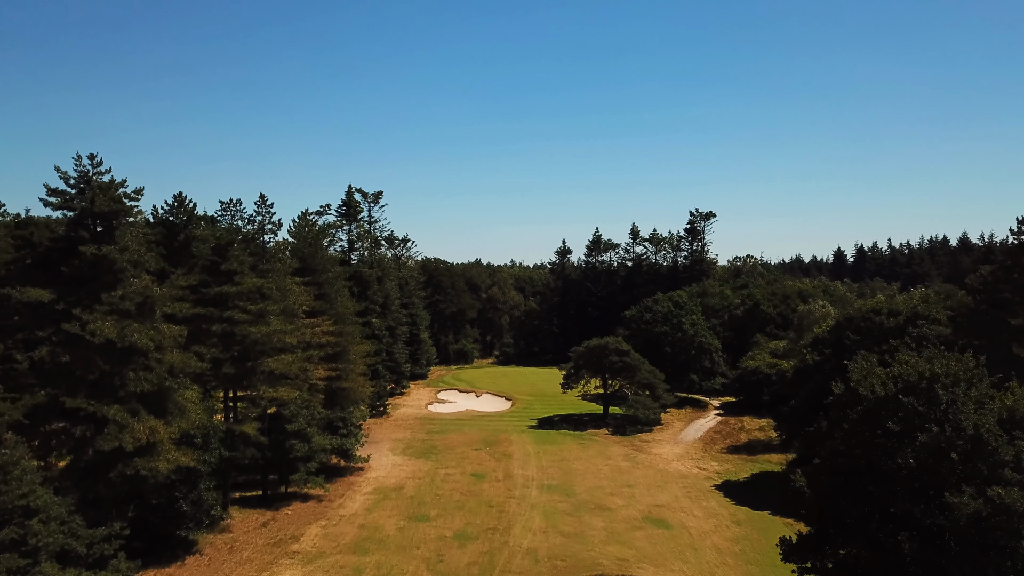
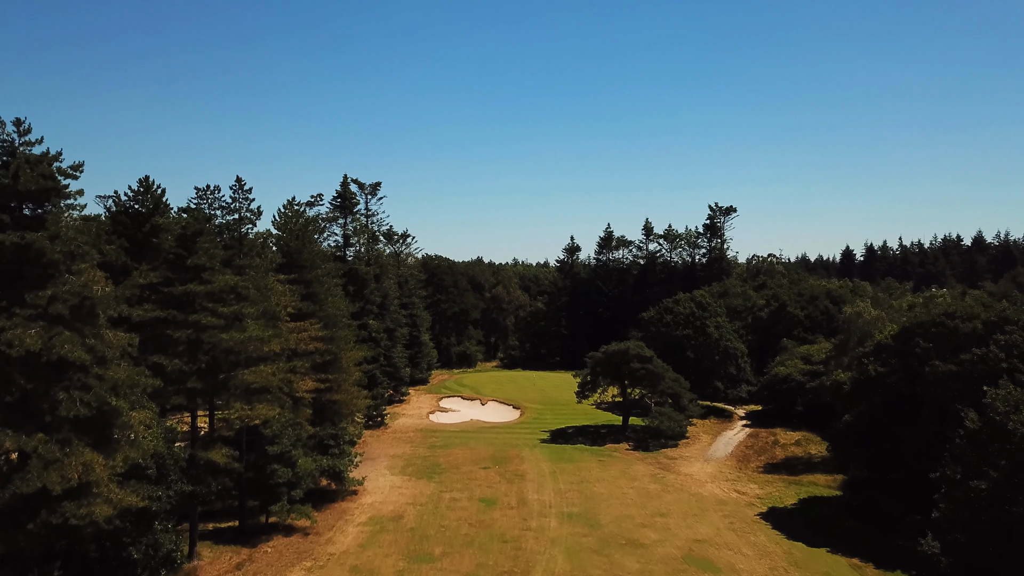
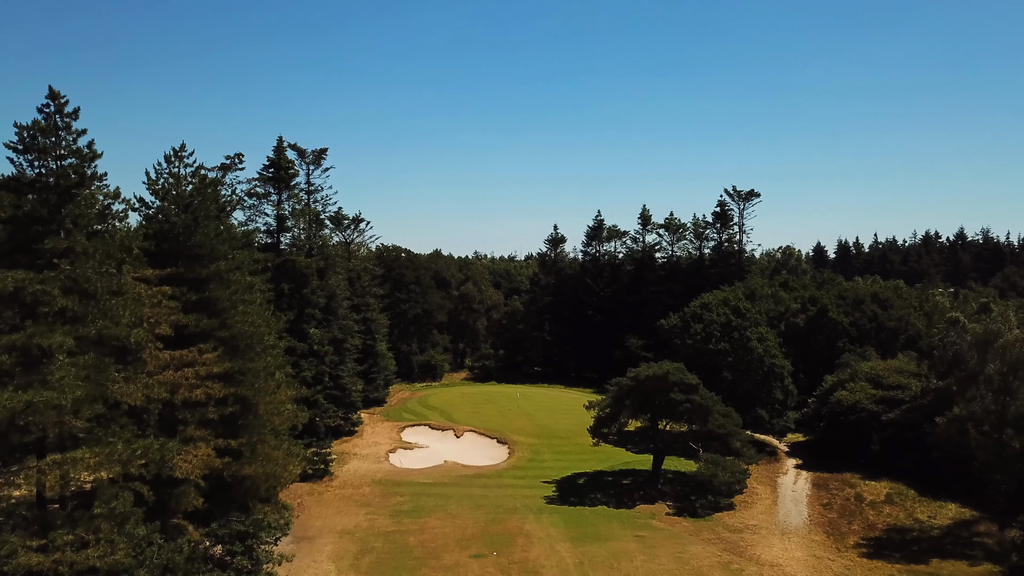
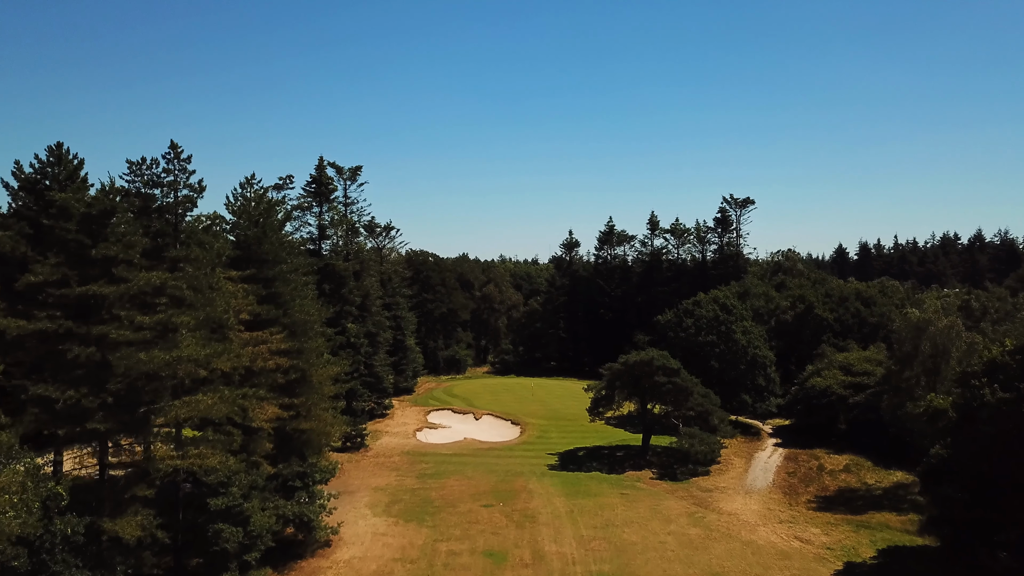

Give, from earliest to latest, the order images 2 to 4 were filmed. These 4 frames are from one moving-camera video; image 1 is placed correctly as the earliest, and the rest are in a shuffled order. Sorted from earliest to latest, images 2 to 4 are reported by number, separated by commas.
2, 4, 3
